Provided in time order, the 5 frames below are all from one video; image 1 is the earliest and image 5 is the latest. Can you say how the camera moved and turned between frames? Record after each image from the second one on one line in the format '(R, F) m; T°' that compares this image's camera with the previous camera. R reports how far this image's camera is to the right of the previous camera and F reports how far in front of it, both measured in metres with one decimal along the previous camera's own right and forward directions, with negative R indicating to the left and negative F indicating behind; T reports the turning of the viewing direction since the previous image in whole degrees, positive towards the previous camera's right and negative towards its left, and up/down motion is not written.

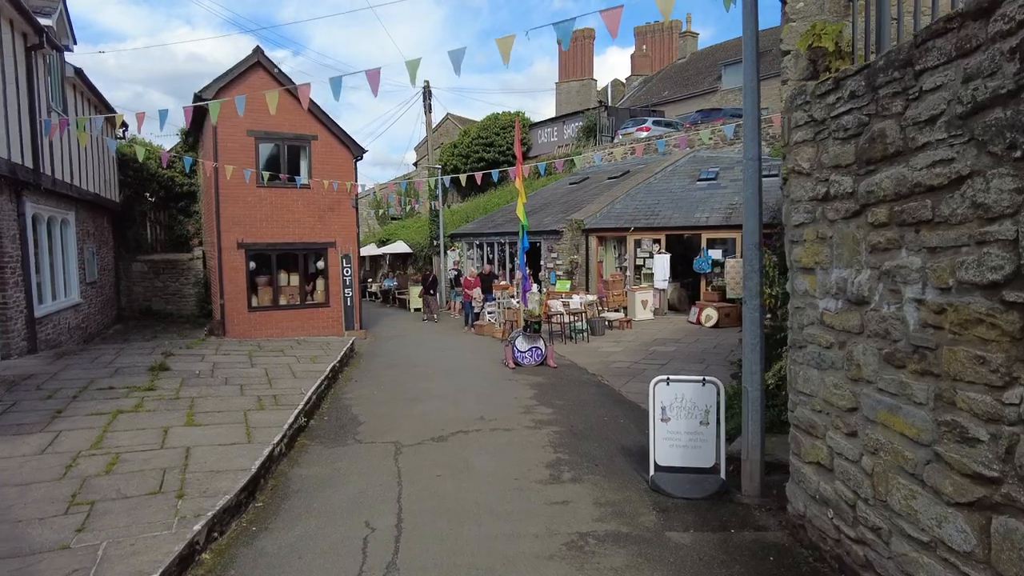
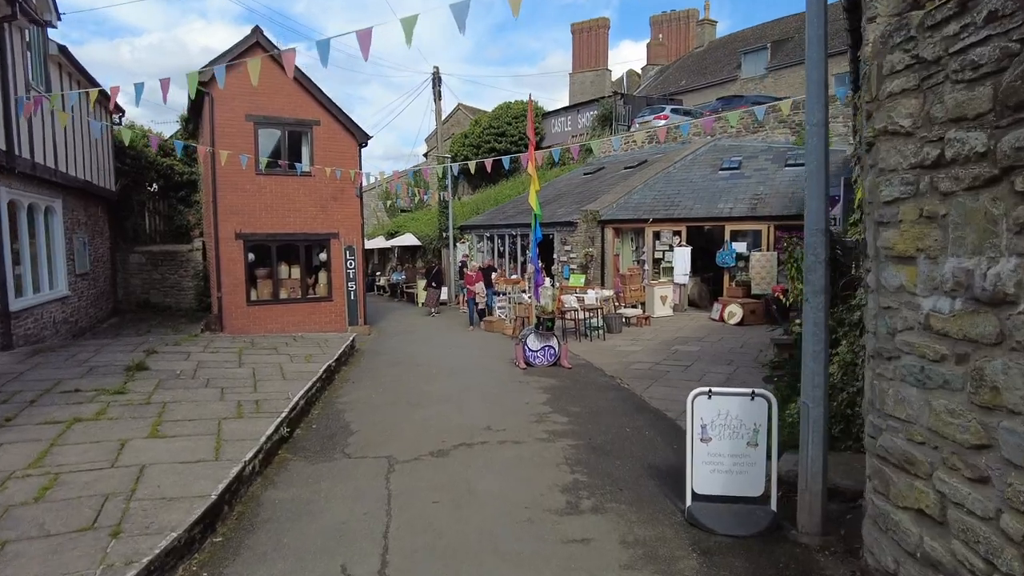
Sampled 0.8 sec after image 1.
(0.0, +0.8) m; -1°
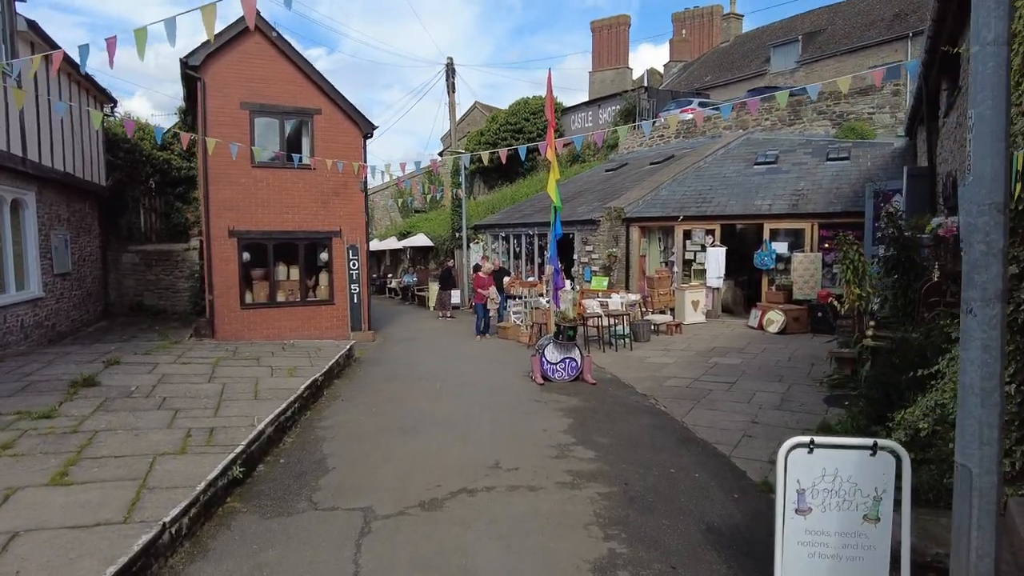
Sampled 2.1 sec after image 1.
(0.0, +1.3) m; -2°
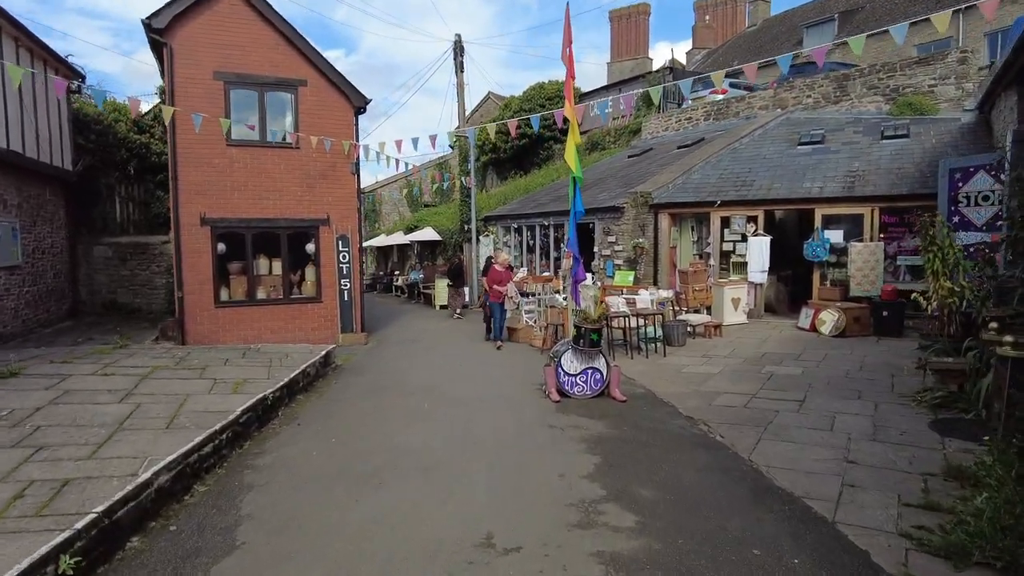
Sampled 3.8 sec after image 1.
(+0.1, +1.8) m; -1°
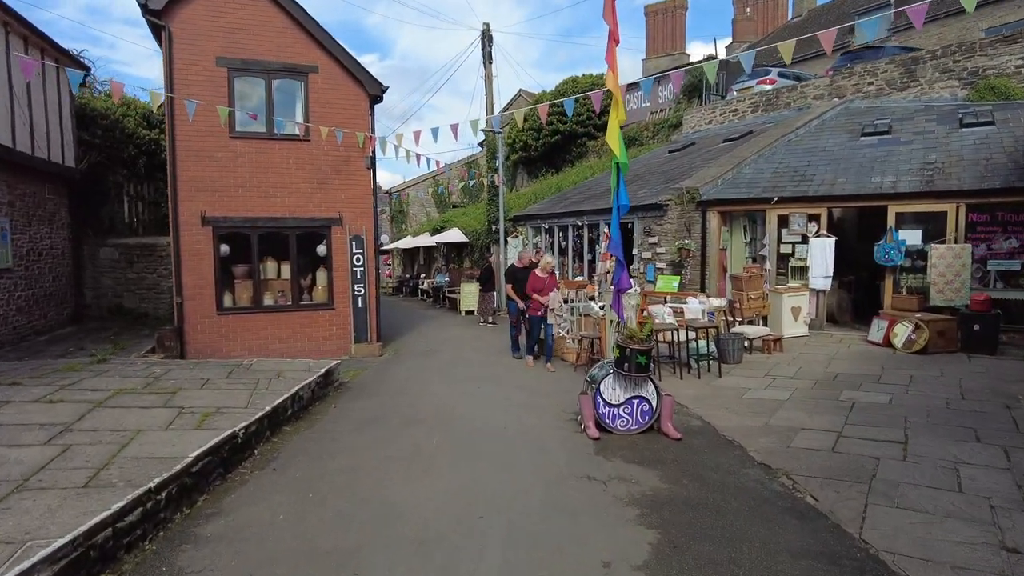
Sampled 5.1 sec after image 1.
(0.0, +1.3) m; -3°
